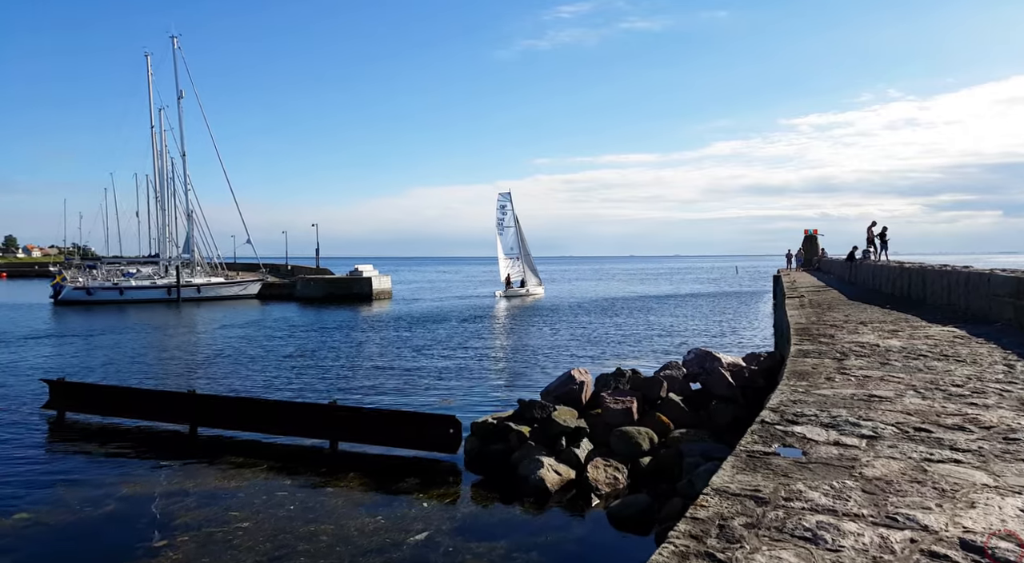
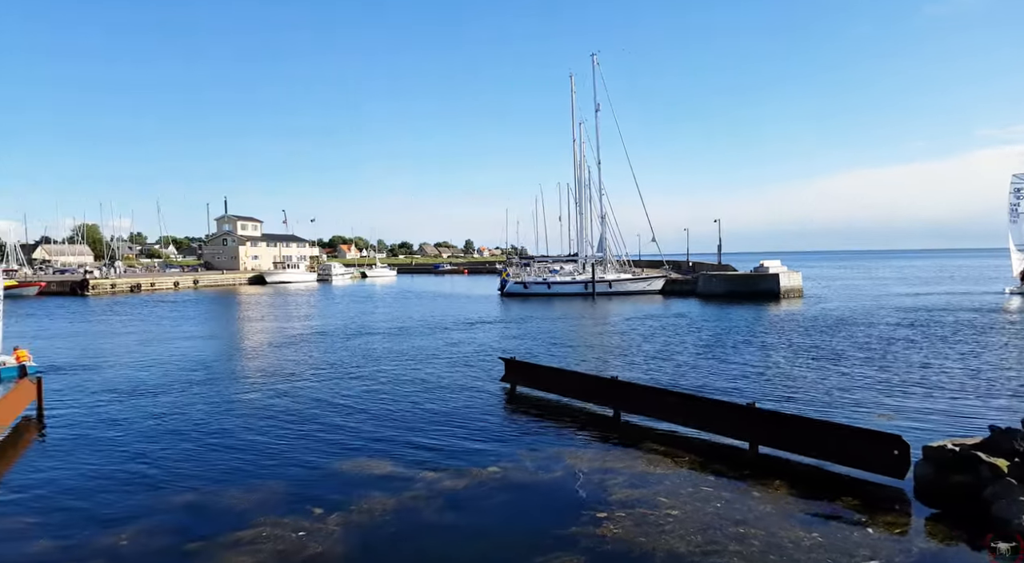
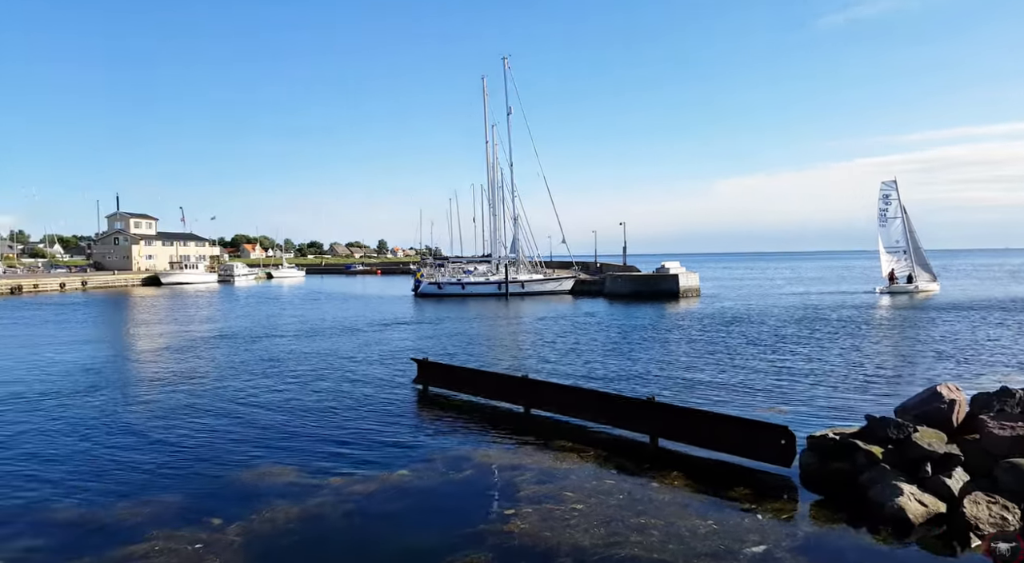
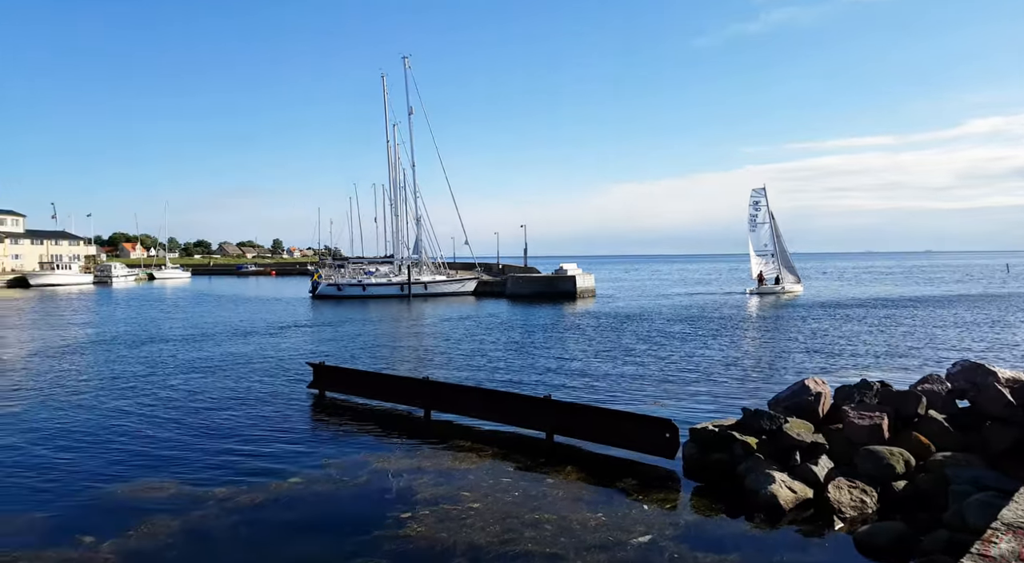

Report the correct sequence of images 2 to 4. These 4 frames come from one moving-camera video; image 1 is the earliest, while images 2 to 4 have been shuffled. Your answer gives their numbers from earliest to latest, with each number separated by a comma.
4, 3, 2
